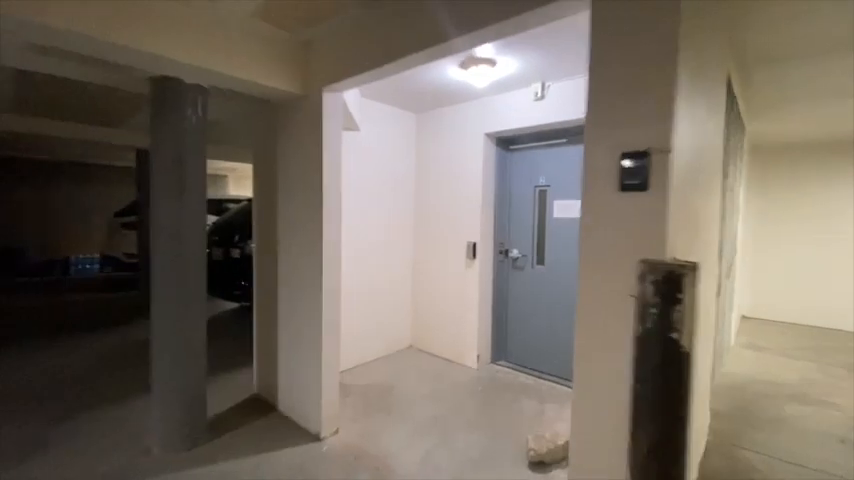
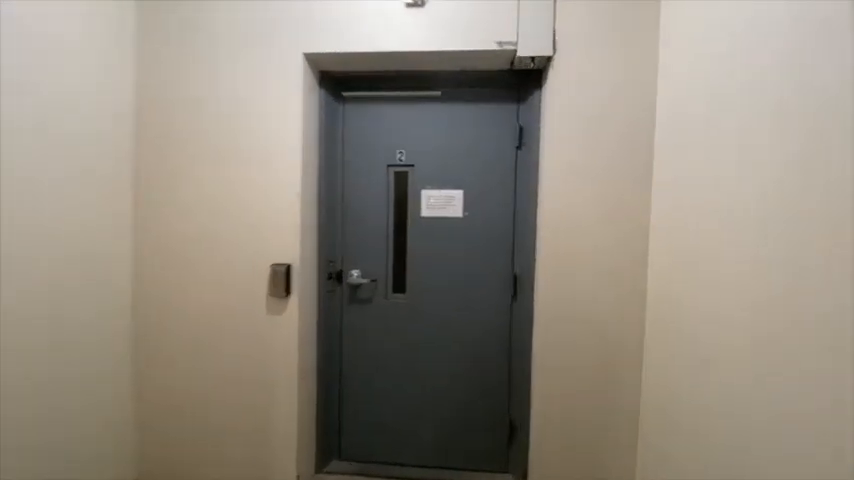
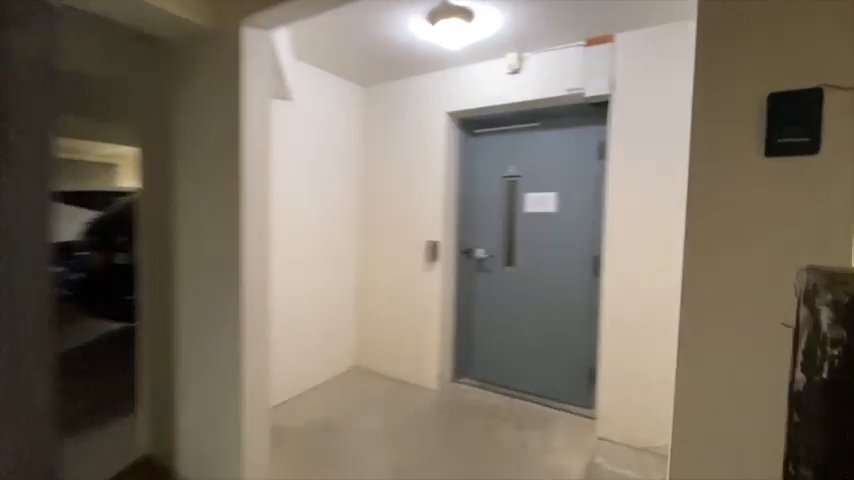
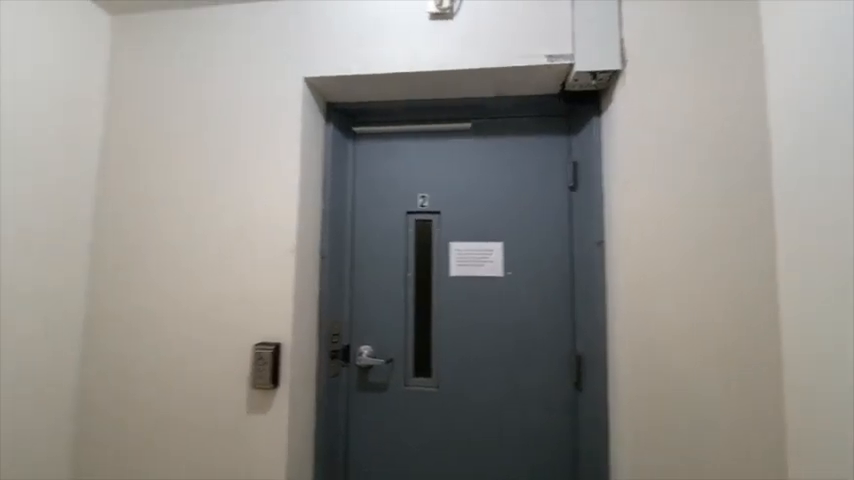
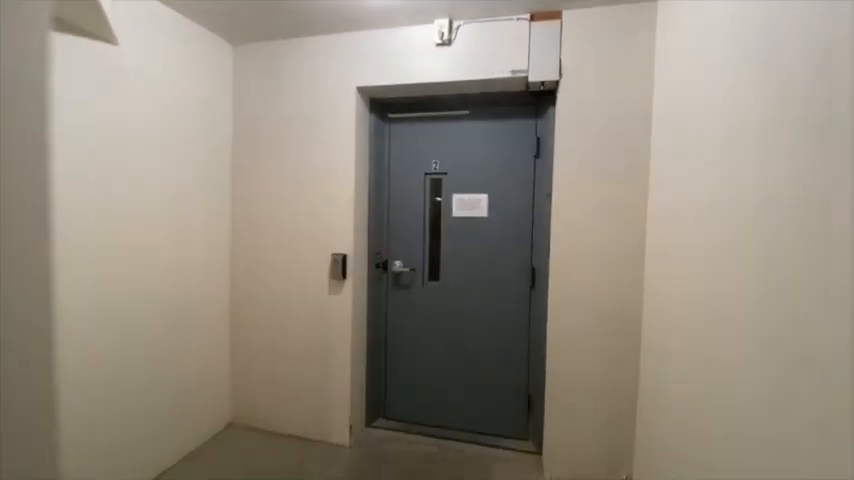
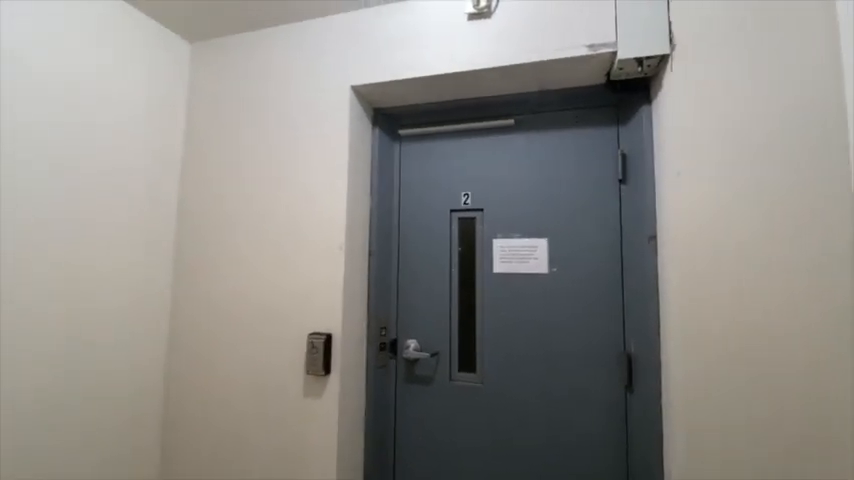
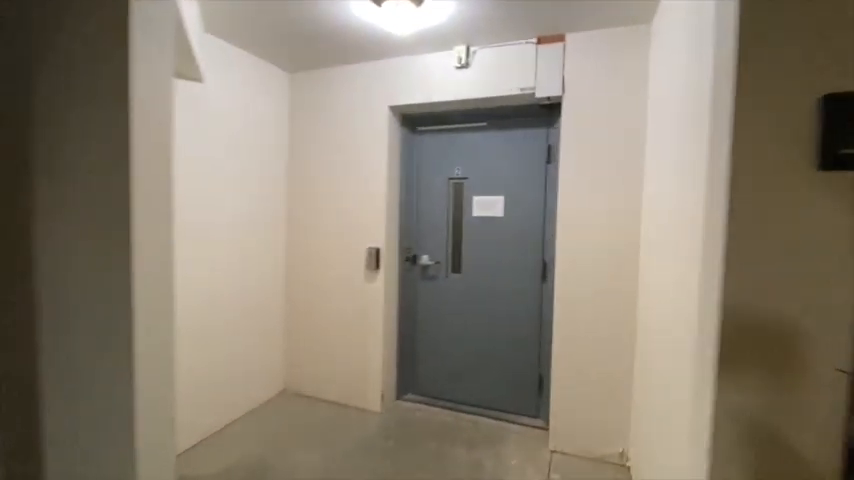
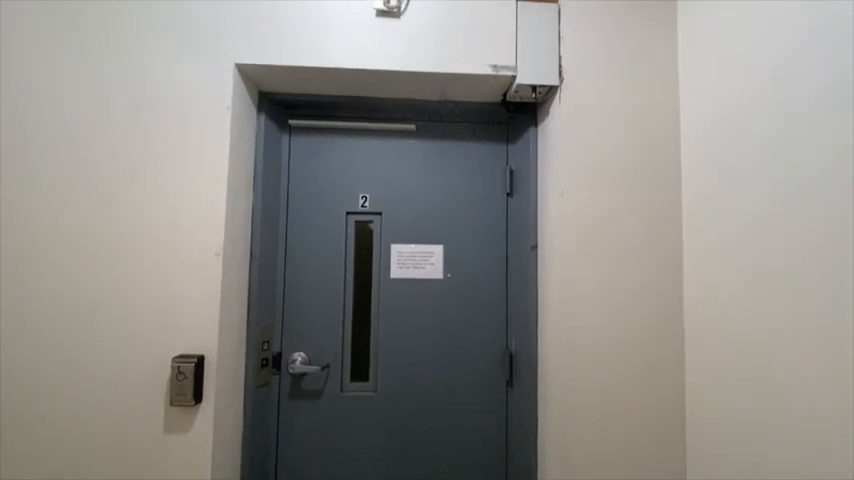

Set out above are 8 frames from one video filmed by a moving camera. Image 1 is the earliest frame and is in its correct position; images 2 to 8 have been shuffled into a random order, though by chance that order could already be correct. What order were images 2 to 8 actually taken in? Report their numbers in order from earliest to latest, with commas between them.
3, 7, 5, 2, 8, 4, 6
